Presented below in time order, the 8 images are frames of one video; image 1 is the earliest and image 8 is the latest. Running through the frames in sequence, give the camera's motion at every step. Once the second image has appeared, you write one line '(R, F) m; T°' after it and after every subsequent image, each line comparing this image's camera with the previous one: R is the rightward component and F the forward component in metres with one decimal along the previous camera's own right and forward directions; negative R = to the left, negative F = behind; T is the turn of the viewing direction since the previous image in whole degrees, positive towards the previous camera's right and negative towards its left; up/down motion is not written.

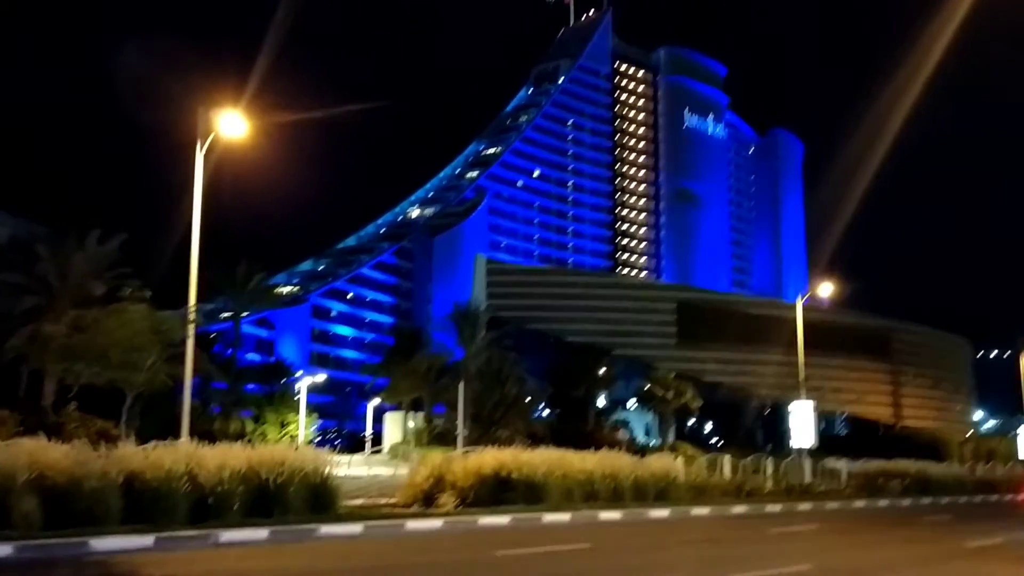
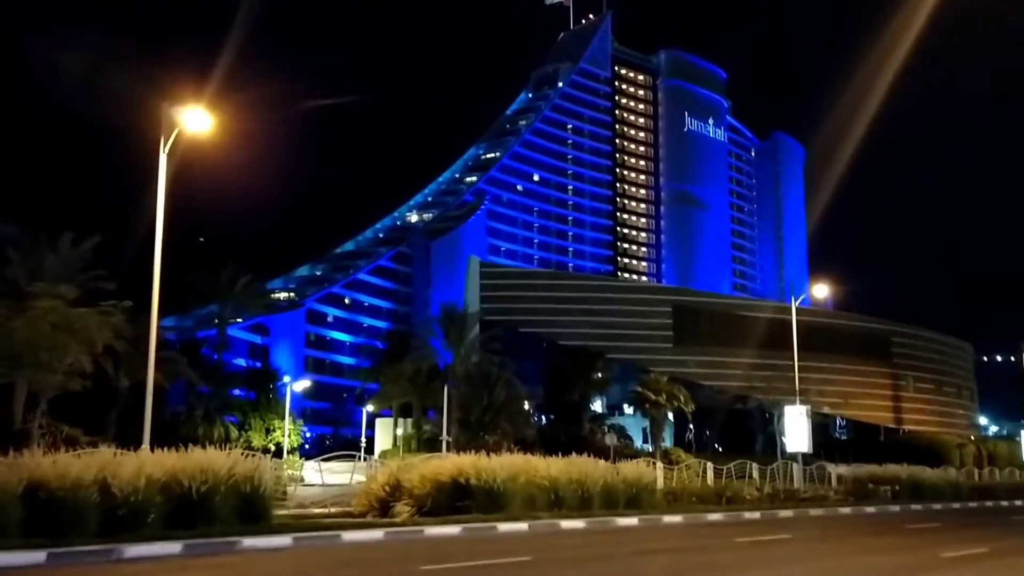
(+0.9, +1.0) m; 0°
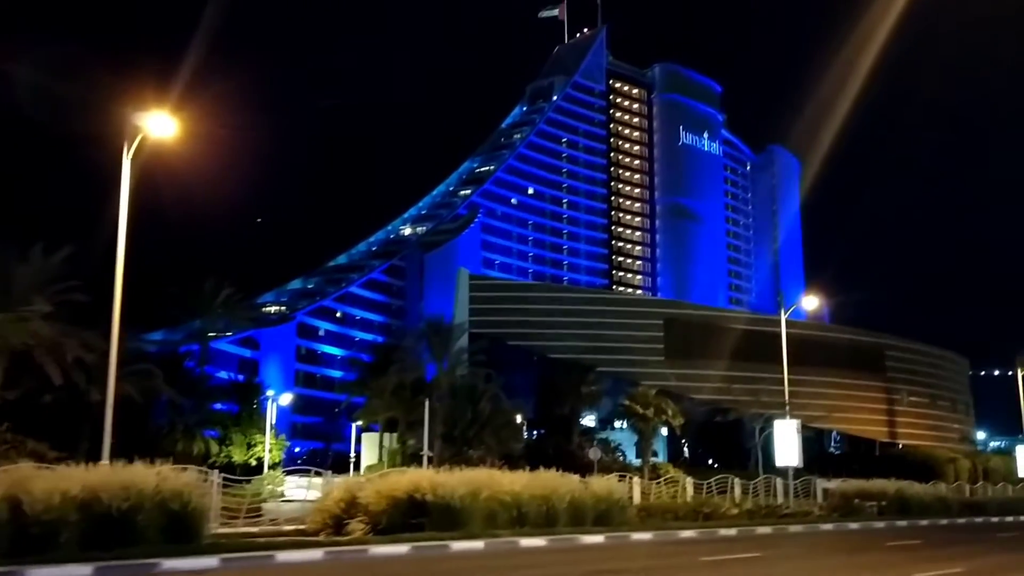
(+0.7, +0.8) m; 0°
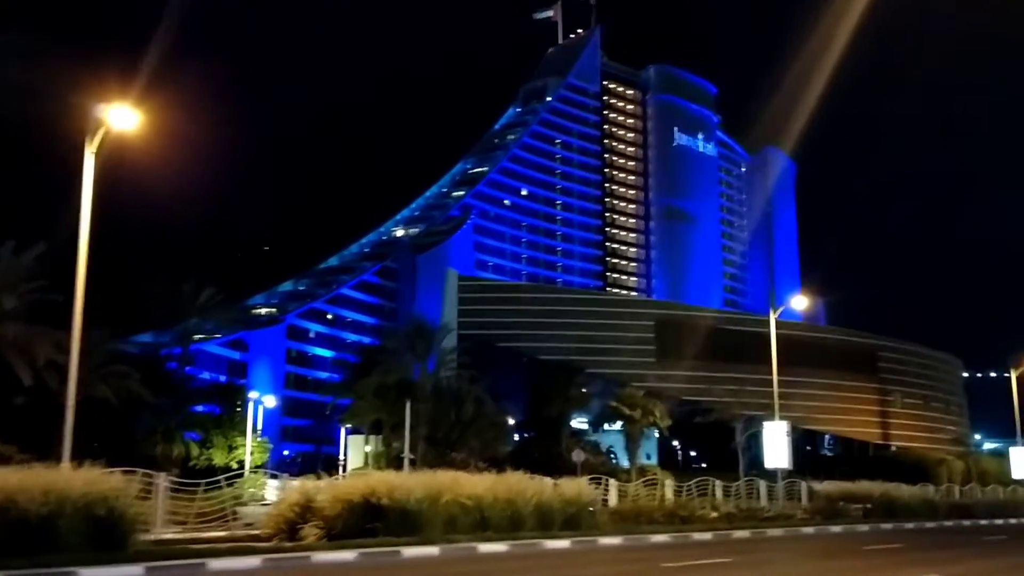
(+0.7, +0.8) m; 0°
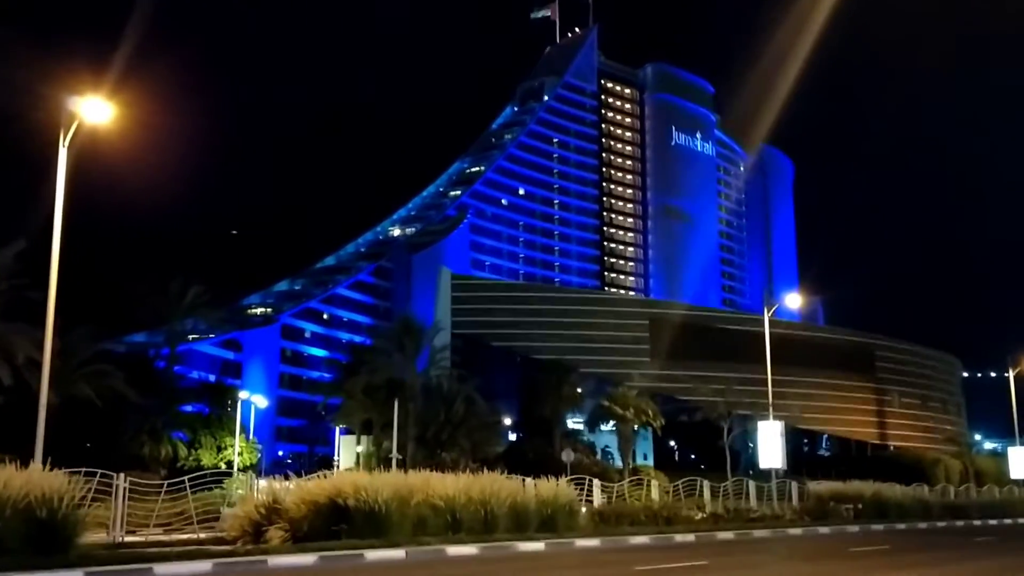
(+0.5, +0.6) m; 0°
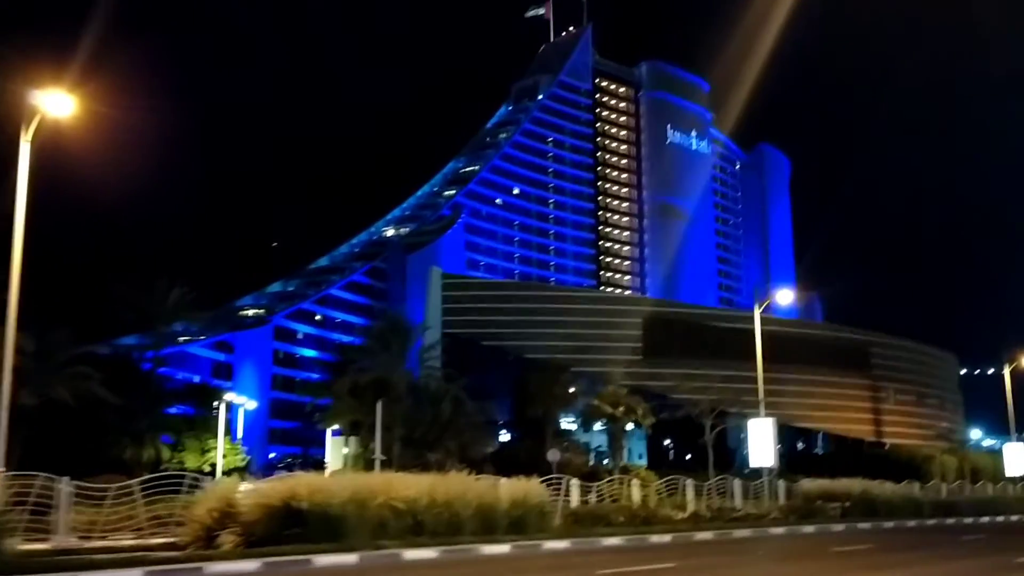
(+0.7, +0.7) m; 0°
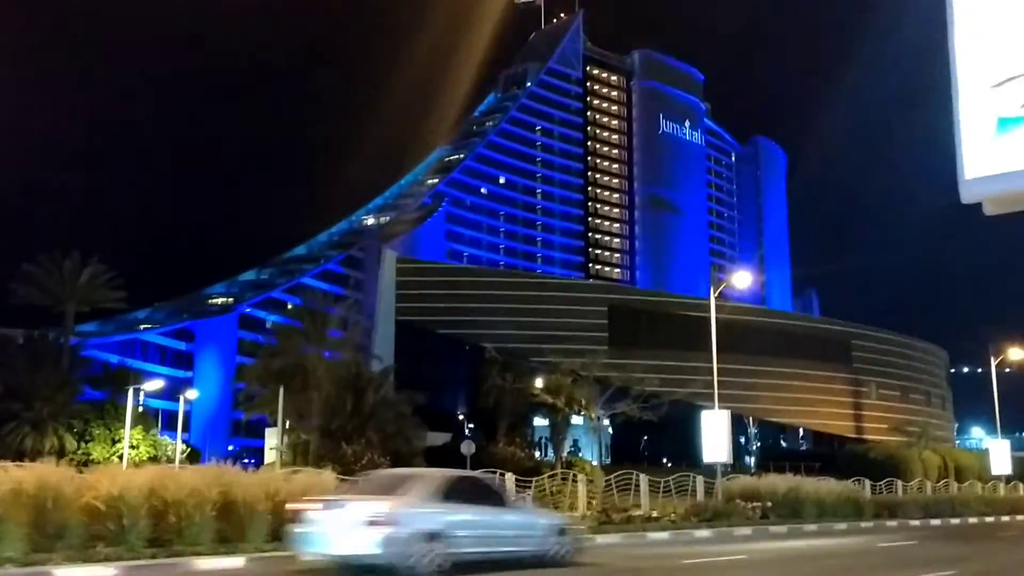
(+3.7, +4.1) m; 0°
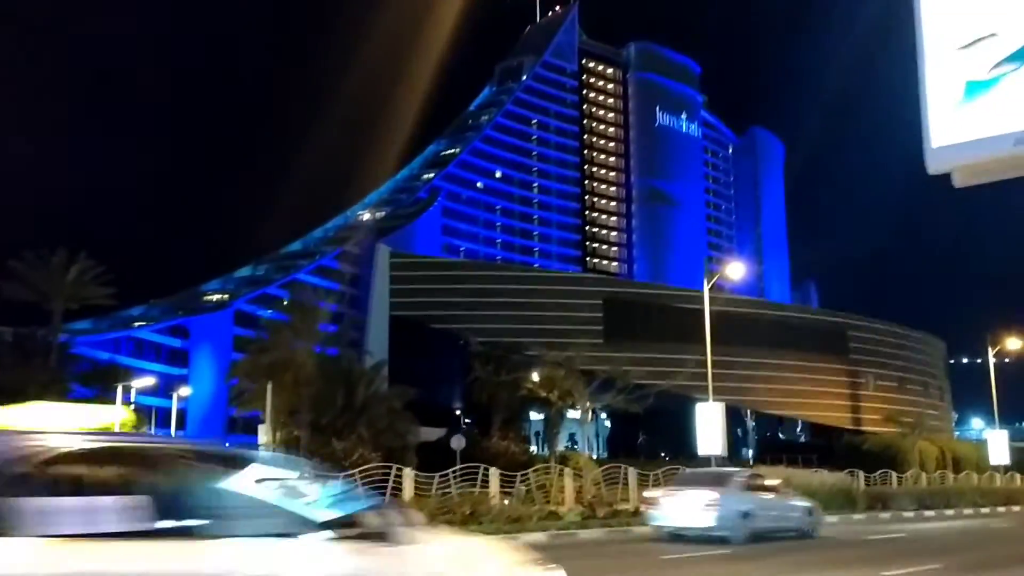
(+0.4, +0.4) m; 0°
